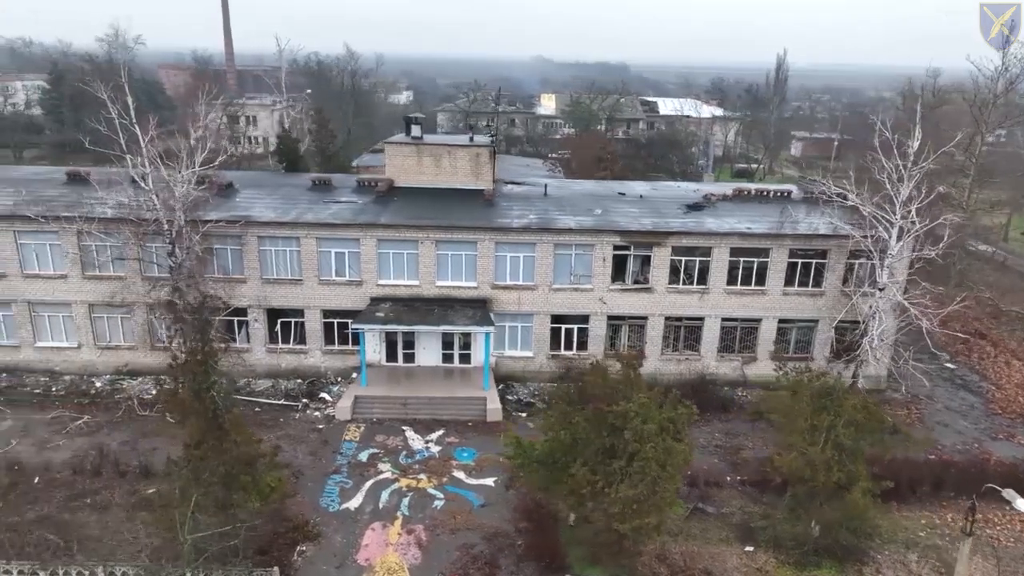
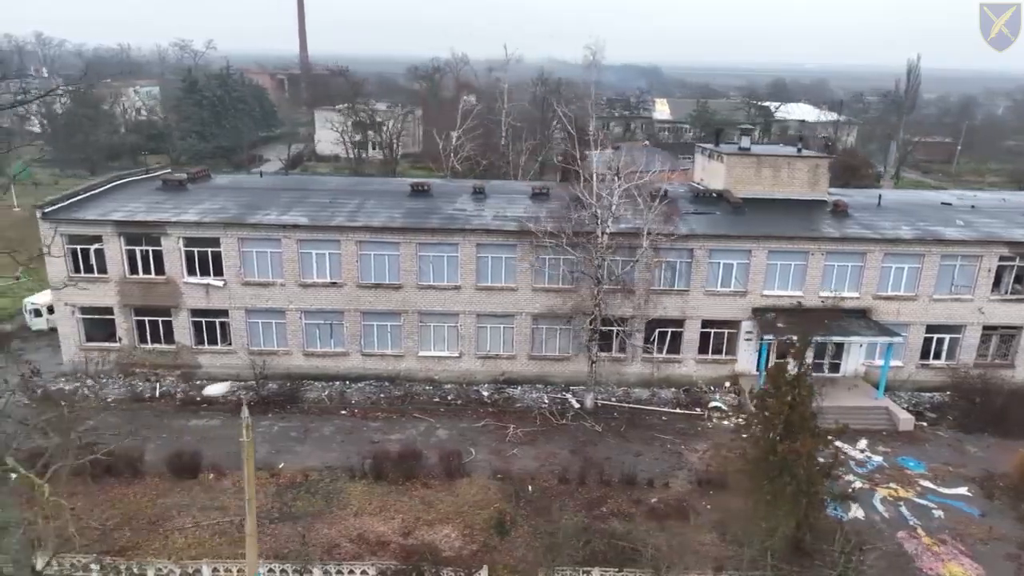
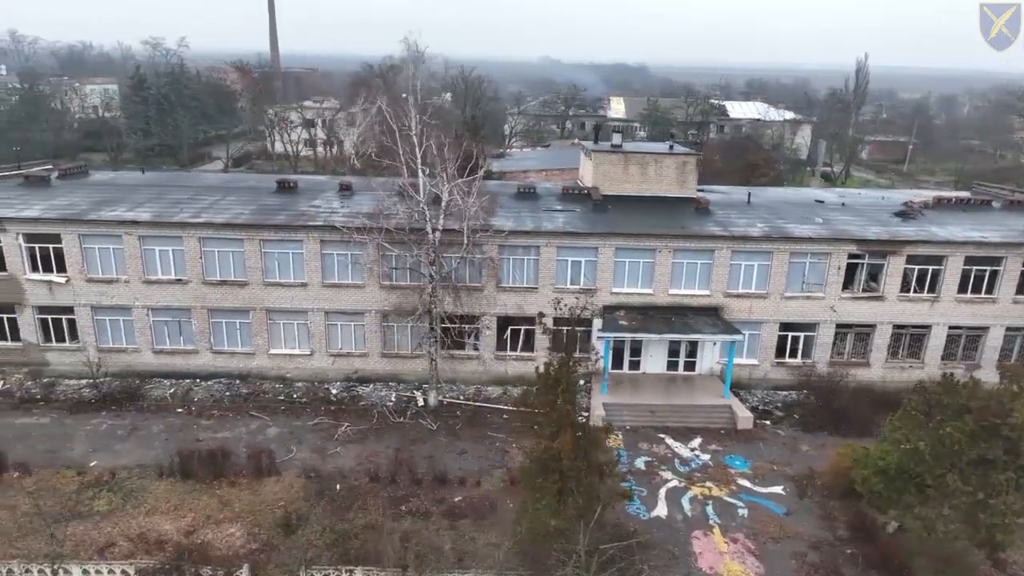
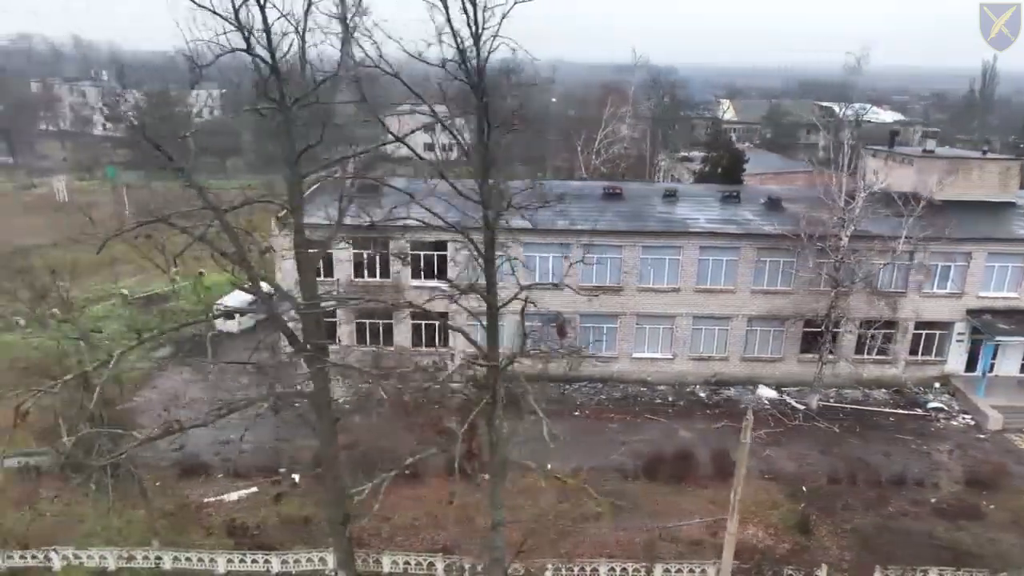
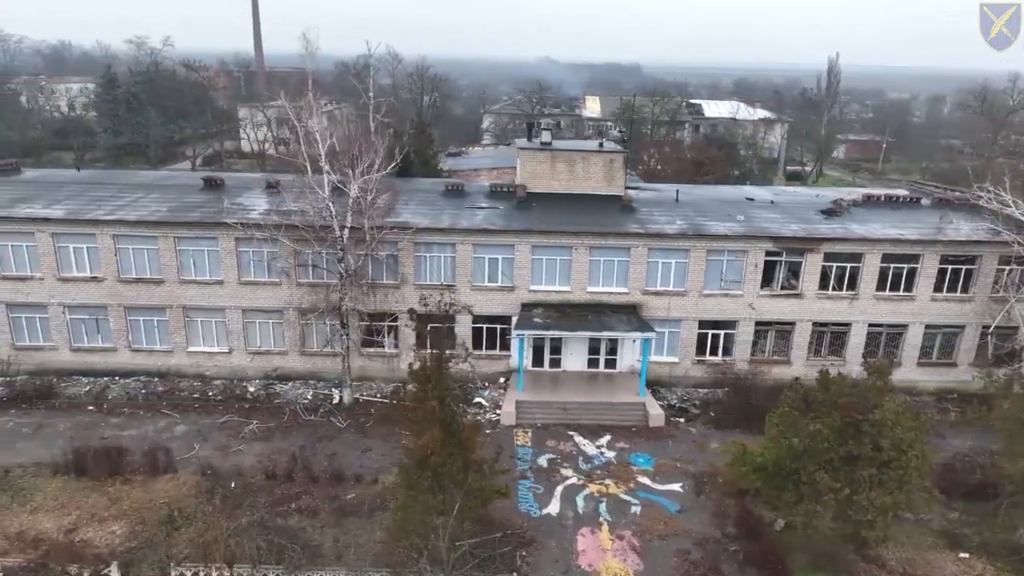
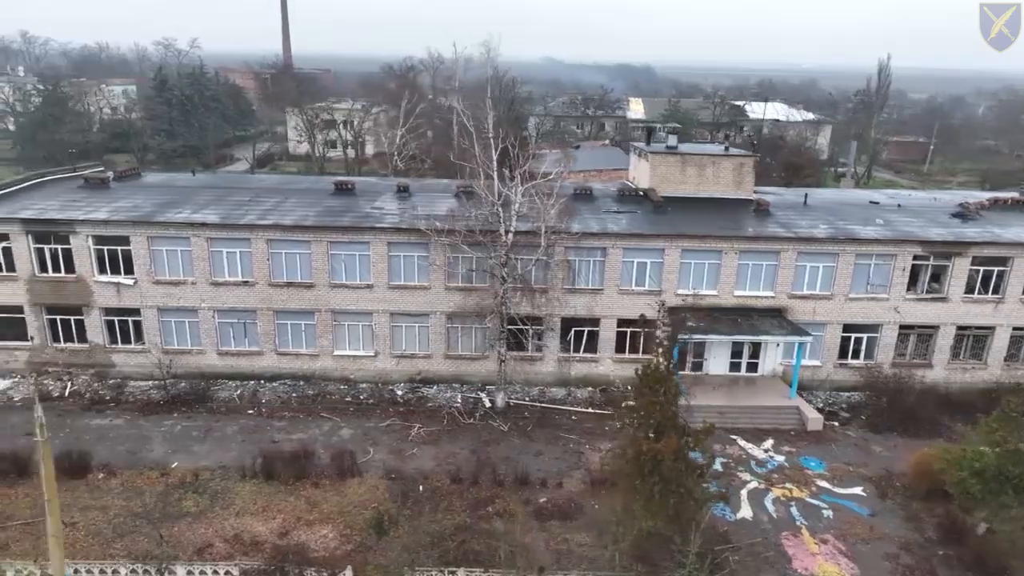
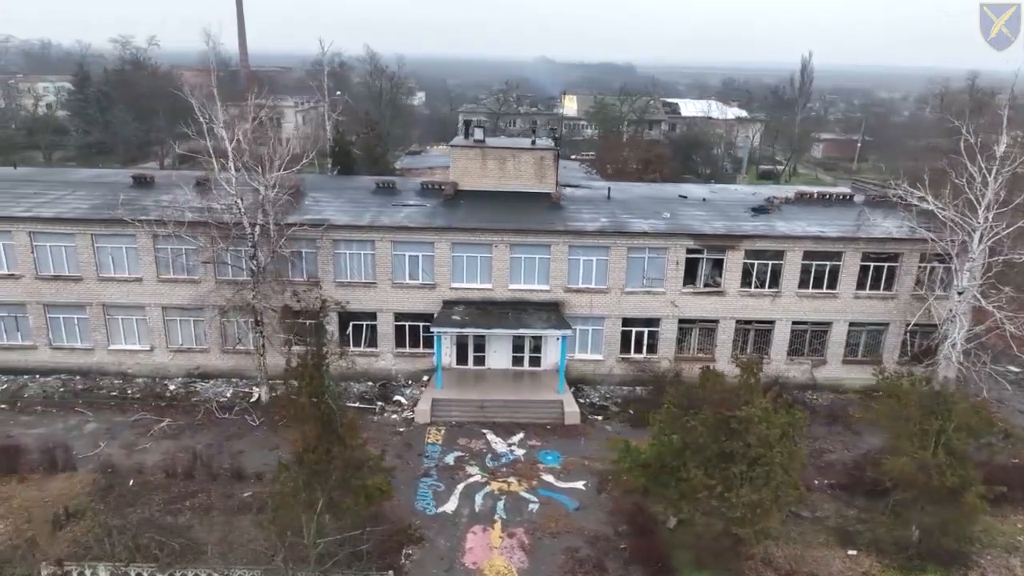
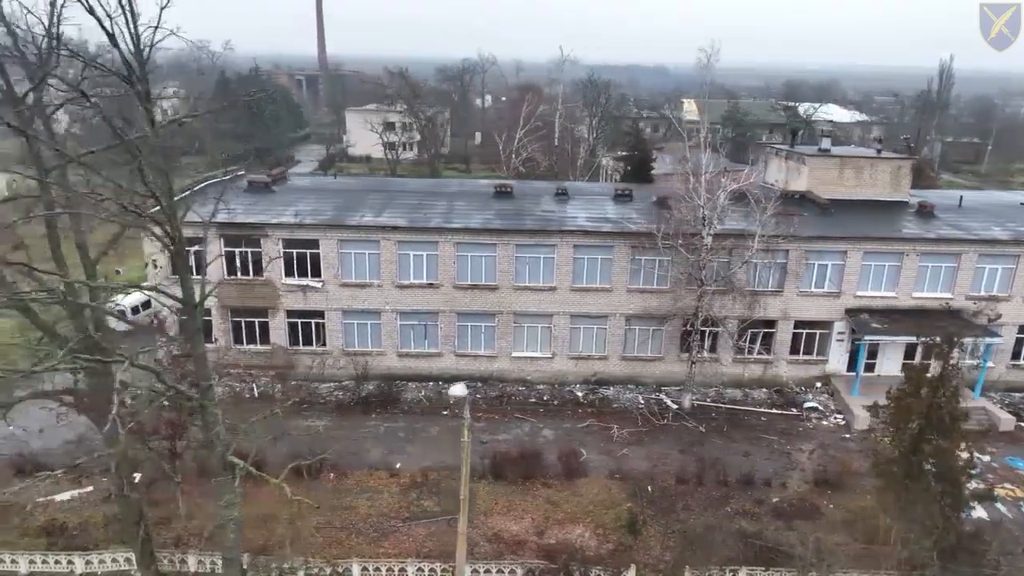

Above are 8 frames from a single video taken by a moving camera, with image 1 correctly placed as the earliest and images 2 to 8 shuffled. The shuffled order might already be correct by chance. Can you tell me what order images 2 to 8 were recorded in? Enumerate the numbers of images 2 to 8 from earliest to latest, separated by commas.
7, 5, 3, 6, 2, 8, 4
